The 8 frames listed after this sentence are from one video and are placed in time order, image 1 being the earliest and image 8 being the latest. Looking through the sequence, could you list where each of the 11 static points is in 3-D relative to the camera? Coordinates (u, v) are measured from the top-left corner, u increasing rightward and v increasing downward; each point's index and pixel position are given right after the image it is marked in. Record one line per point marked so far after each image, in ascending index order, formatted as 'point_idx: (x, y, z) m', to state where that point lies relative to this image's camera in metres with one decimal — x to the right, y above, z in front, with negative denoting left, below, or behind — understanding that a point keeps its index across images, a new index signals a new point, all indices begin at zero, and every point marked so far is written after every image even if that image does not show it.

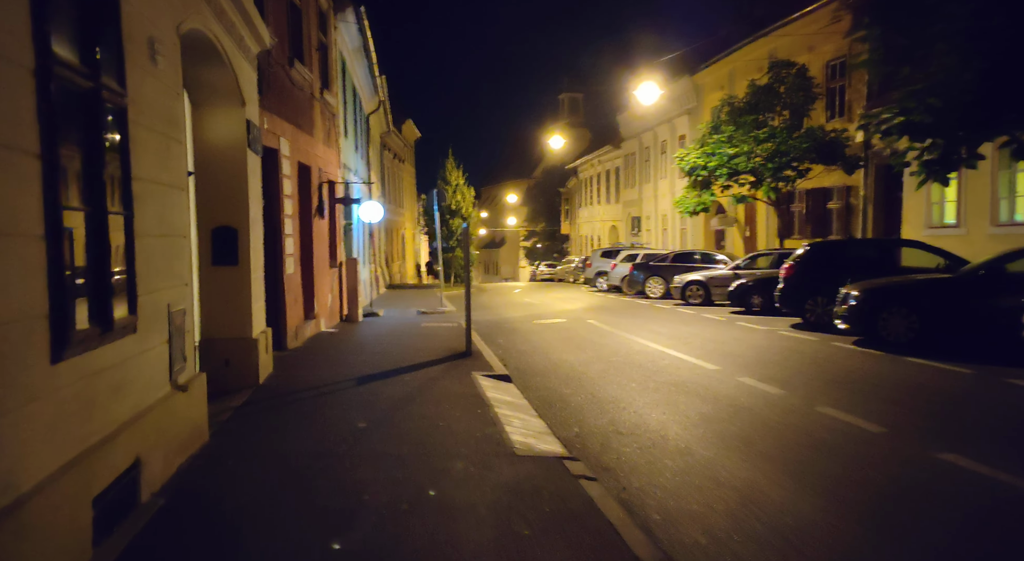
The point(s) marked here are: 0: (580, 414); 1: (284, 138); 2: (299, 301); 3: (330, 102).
0: (+0.7, -1.3, +7.3) m
1: (-3.6, +2.2, +11.4) m
2: (-3.6, -0.4, +12.2) m
3: (-3.8, +3.8, +15.2) m
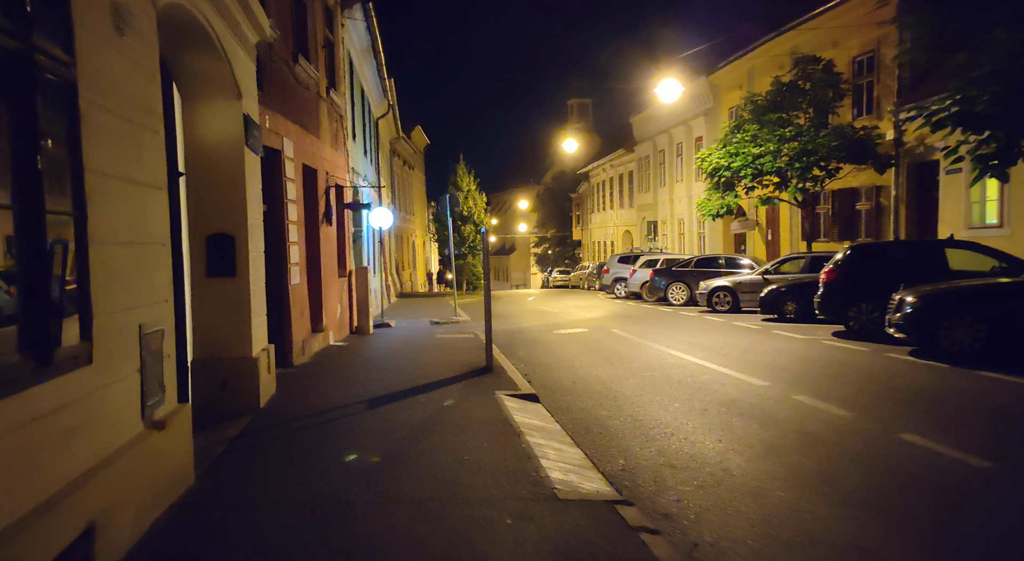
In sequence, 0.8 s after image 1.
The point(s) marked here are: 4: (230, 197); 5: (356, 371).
0: (+1.0, -1.4, +6.5) m
1: (-3.3, +2.1, +10.6) m
2: (-3.2, -0.5, +11.4) m
3: (-3.5, +3.5, +14.4) m
4: (-2.8, +0.8, +7.2) m
5: (-2.2, -1.3, +10.3) m
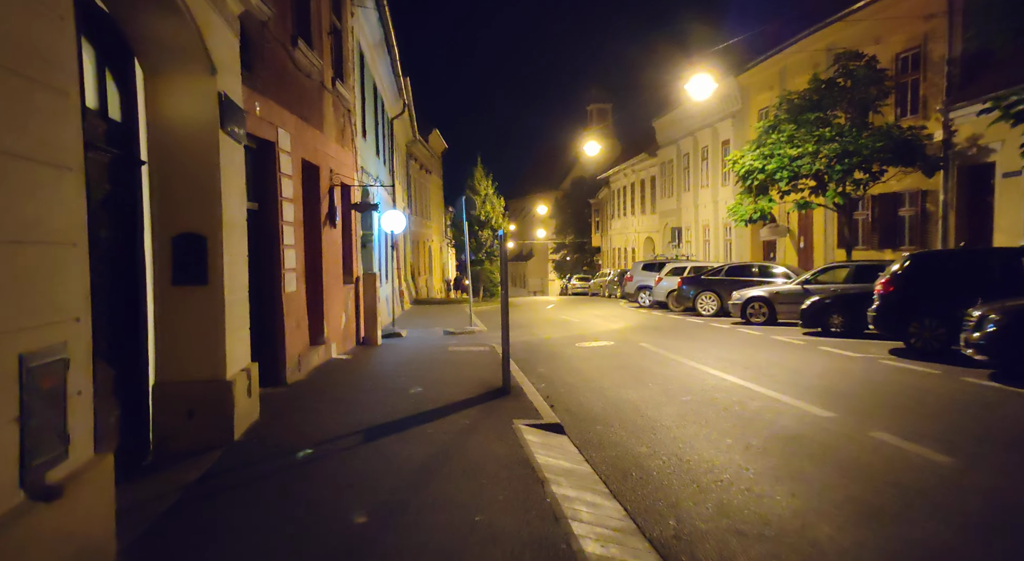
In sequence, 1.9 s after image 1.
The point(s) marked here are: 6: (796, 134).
0: (+1.1, -1.5, +5.2) m
1: (-3.0, +2.0, +9.5) m
2: (-3.0, -0.7, +10.3) m
3: (-3.1, +3.4, +13.3) m
4: (-2.6, +0.7, +6.1) m
5: (-2.0, -1.4, +9.2) m
6: (+7.6, +3.9, +19.4) m
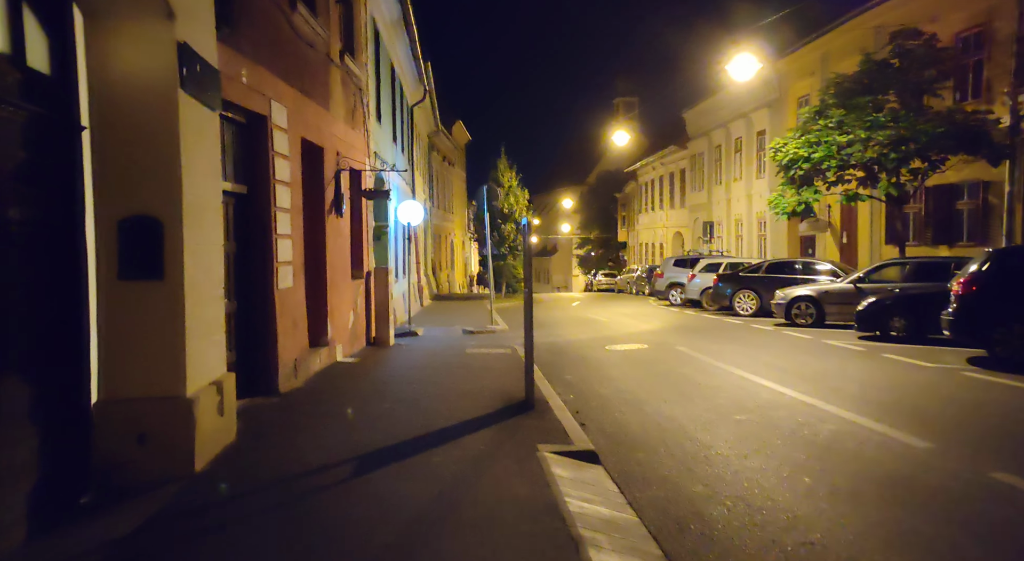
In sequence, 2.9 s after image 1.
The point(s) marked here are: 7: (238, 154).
0: (+1.3, -1.5, +4.0) m
1: (-2.7, +2.0, +8.3) m
2: (-2.6, -0.6, +9.2) m
3: (-2.7, +3.5, +12.2) m
4: (-2.4, +0.8, +4.9) m
5: (-1.7, -1.3, +8.0) m
6: (+8.2, +4.0, +17.9) m
7: (-2.9, +1.4, +7.8) m
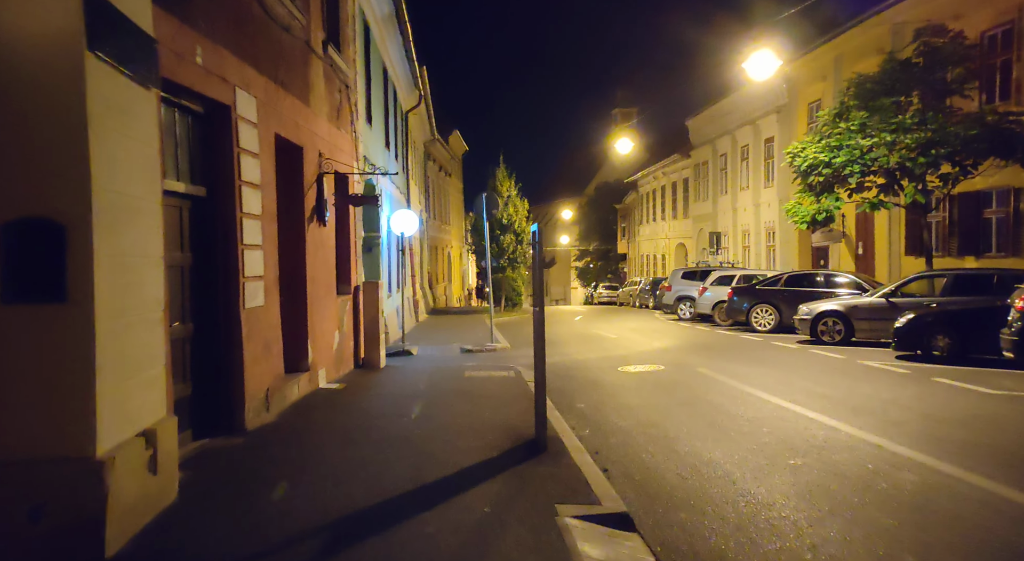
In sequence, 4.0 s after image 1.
0: (+1.4, -1.6, +2.8) m
1: (-2.6, +1.9, +7.2) m
2: (-2.6, -0.8, +8.0) m
3: (-2.6, +3.3, +11.0) m
4: (-2.3, +0.7, +3.7) m
5: (-1.6, -1.5, +6.8) m
6: (+8.3, +3.7, +16.8) m
7: (-2.9, +1.2, +6.6) m
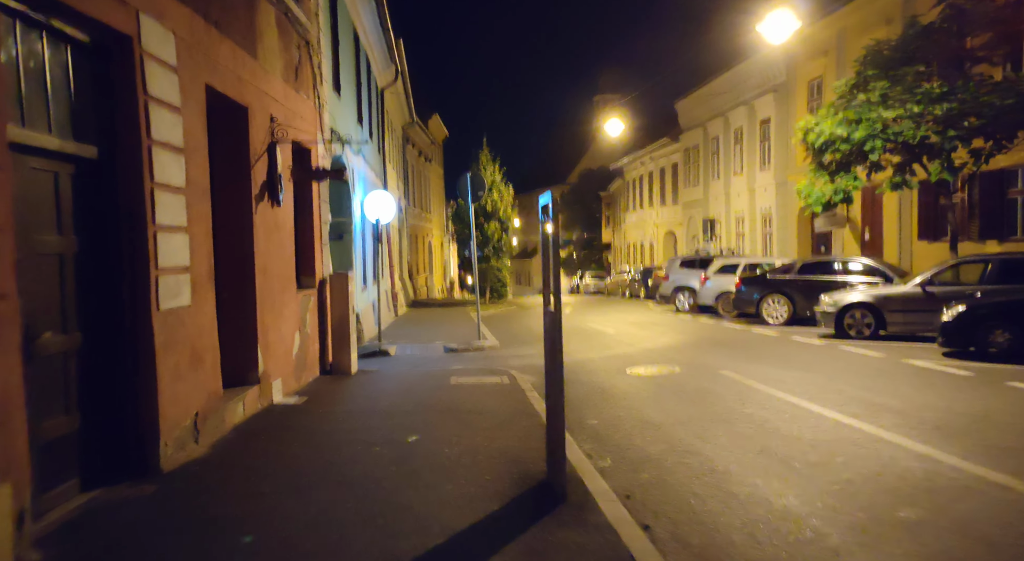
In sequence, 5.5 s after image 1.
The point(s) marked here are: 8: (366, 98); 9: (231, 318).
0: (+1.5, -1.6, +1.2) m
1: (-2.6, +1.9, +5.4) m
2: (-2.6, -0.7, +6.2) m
3: (-2.7, +3.4, +9.3) m
4: (-2.2, +0.7, +2.0) m
5: (-1.6, -1.5, +5.1) m
6: (+8.0, +4.0, +15.3) m
7: (-2.9, +1.2, +4.8) m
8: (-3.5, +4.4, +17.7) m
9: (-2.9, -0.4, +7.5) m
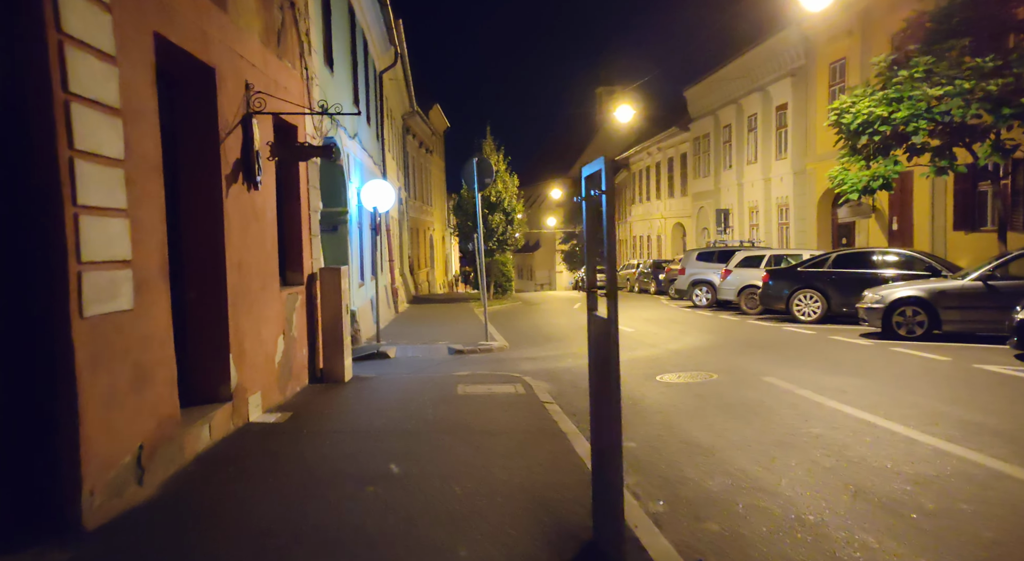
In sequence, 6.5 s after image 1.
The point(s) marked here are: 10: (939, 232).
0: (+1.7, -1.6, -0.1) m
1: (-2.4, +1.9, +4.2) m
2: (-2.4, -0.7, +5.0) m
3: (-2.6, +3.4, +8.0) m
4: (-2.1, +0.7, +0.8) m
5: (-1.4, -1.4, +3.9) m
6: (+8.2, +4.1, +14.0) m
7: (-2.7, +1.2, +3.6) m
8: (-3.4, +4.5, +16.4) m
9: (-2.7, -0.4, +6.2) m
10: (+11.4, +1.3, +19.4) m
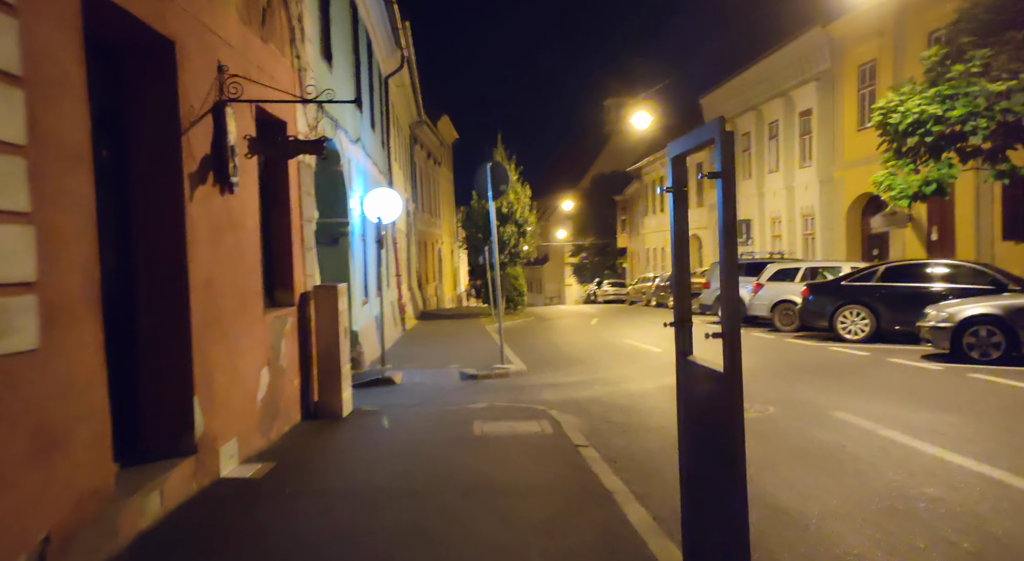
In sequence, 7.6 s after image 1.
0: (+1.8, -1.6, -1.4) m
1: (-2.3, +1.8, +3.0) m
2: (-2.2, -0.8, +3.8) m
3: (-2.3, +3.2, +6.8) m
4: (-1.9, +0.6, -0.5) m
5: (-1.2, -1.6, +2.6) m
6: (+8.5, +3.8, +12.8) m
7: (-2.5, +1.1, +2.4) m
8: (-3.0, +4.2, +15.3) m
9: (-2.5, -0.5, +5.0) m
10: (+11.8, +1.0, +18.0) m
